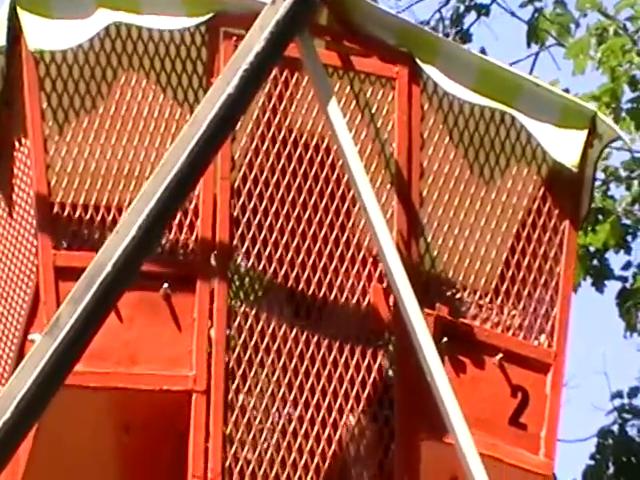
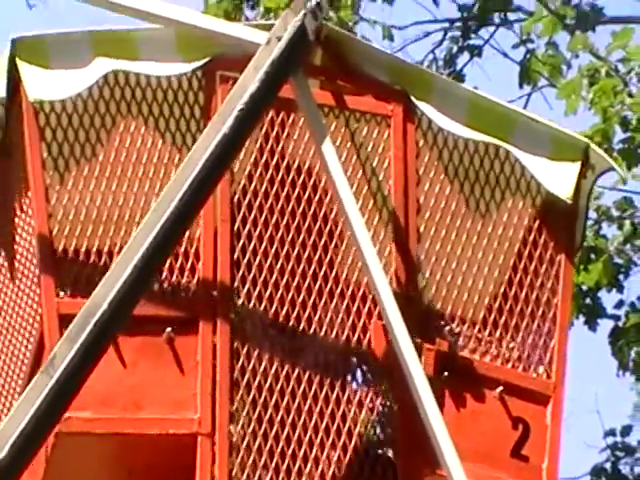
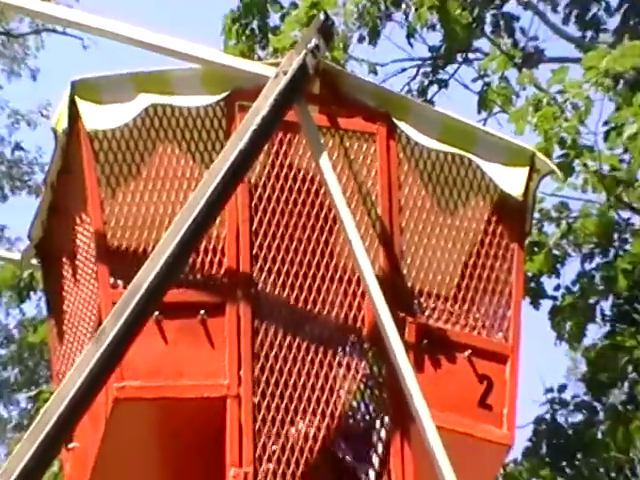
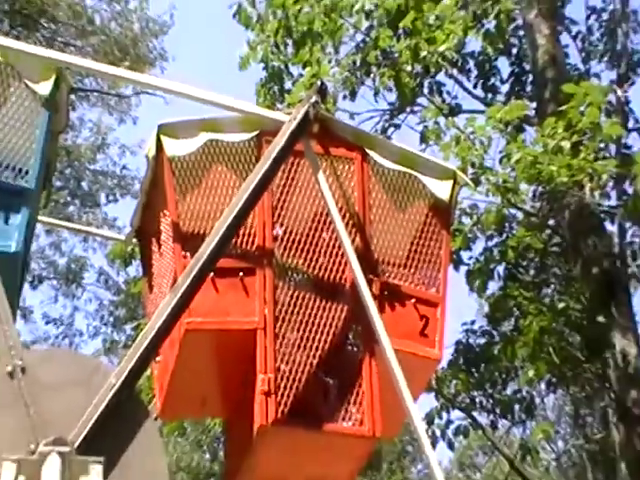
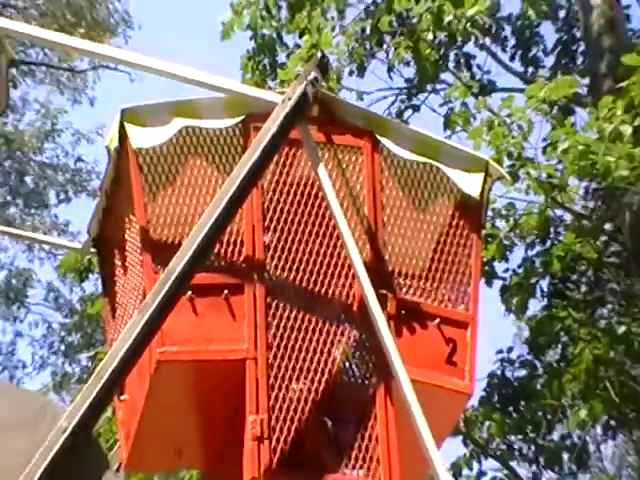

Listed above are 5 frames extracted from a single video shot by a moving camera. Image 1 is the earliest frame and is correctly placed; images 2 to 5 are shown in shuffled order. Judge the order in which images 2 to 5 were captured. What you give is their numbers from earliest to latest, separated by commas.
2, 3, 5, 4
